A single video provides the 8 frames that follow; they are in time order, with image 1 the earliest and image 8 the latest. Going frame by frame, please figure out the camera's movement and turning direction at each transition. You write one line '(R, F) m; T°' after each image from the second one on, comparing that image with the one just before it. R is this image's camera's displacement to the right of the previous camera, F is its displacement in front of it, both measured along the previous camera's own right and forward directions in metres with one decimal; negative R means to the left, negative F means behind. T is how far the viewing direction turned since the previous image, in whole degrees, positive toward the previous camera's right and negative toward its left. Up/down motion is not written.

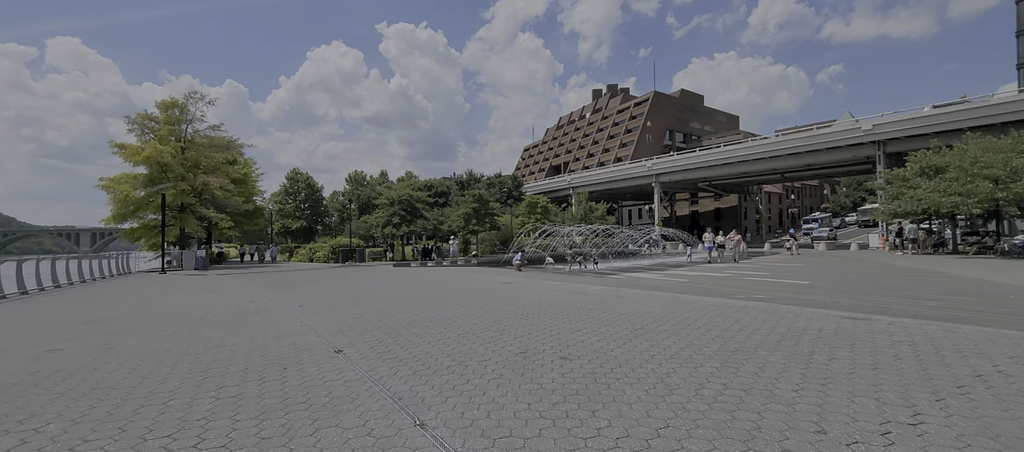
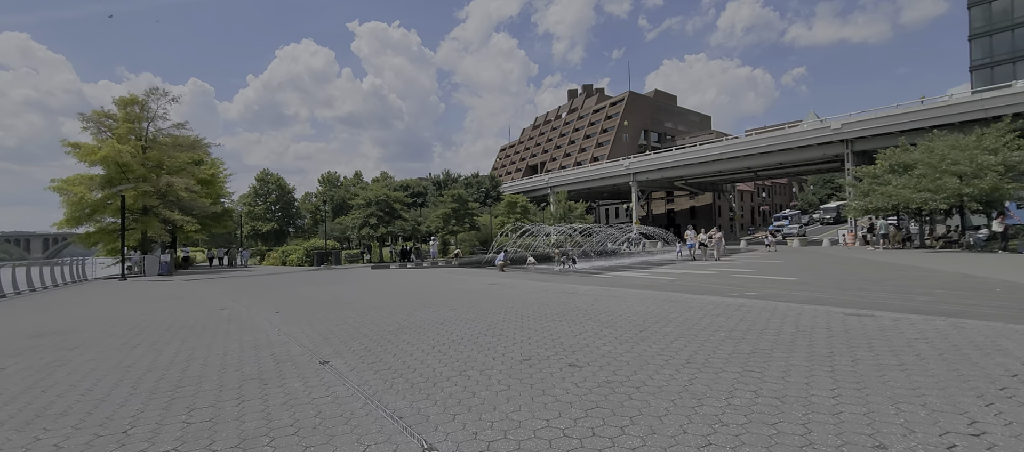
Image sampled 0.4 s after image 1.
(-0.3, +0.4) m; +3°
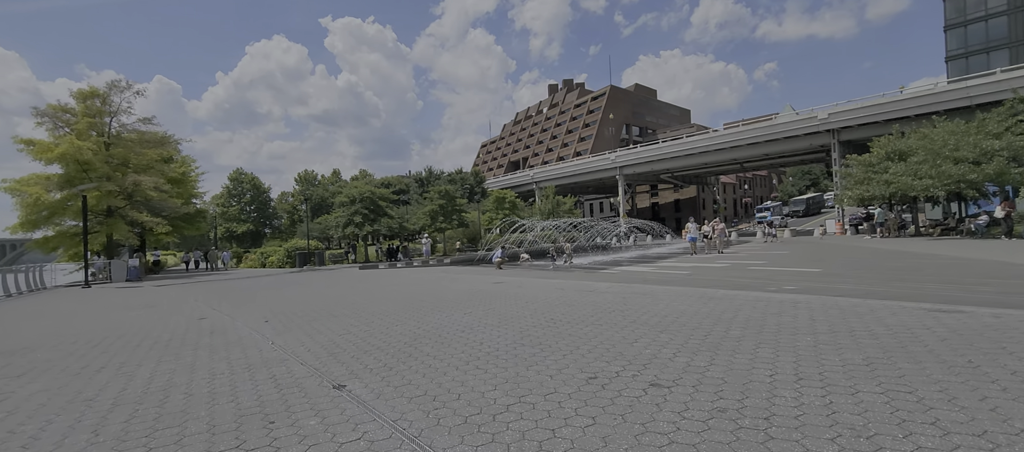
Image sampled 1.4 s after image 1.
(-0.8, +1.1) m; +2°
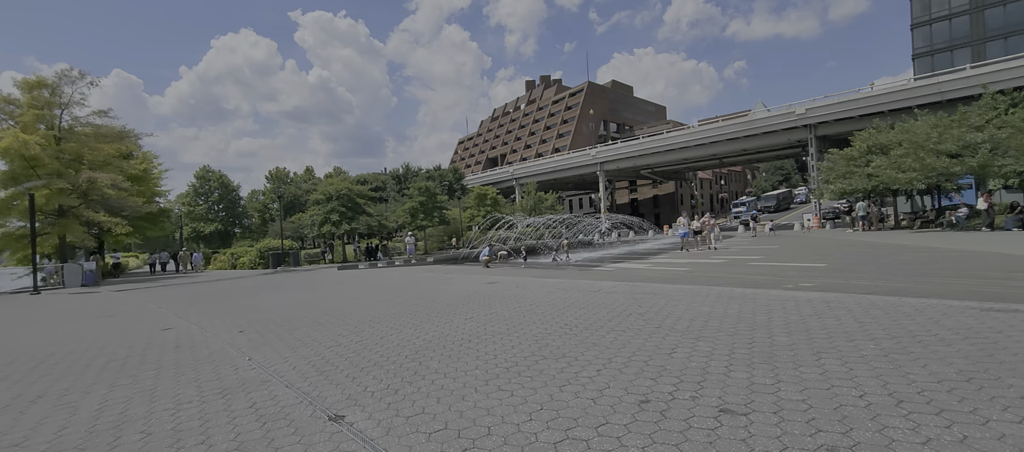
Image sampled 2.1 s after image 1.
(-0.5, +0.8) m; +3°
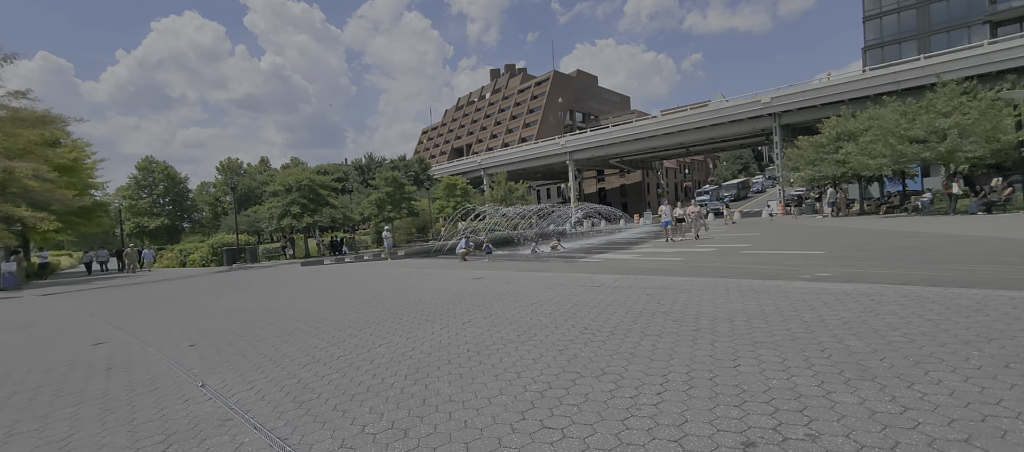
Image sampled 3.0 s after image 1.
(-0.6, +1.1) m; +4°
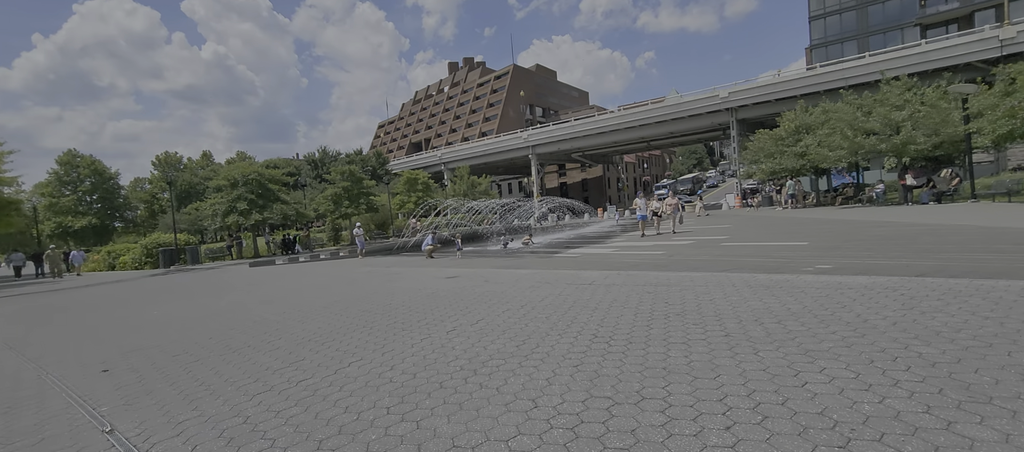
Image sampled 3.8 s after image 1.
(-0.4, +1.0) m; +5°
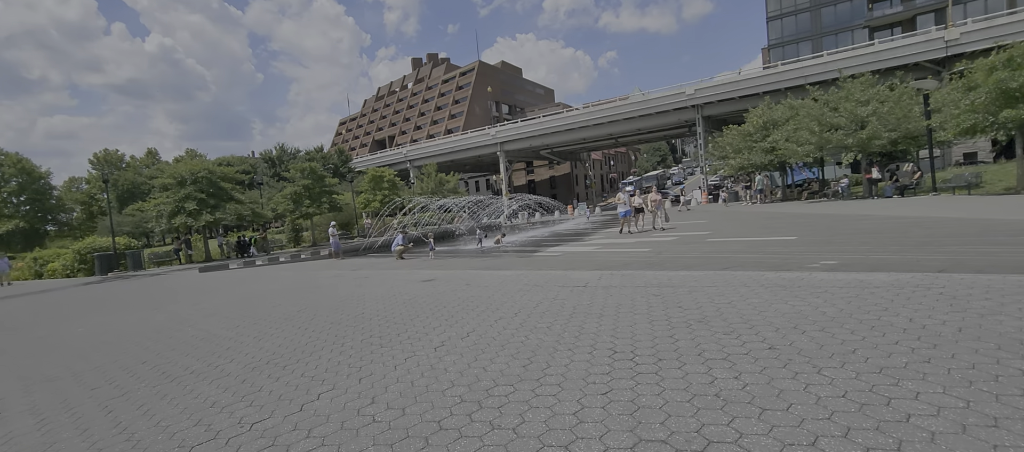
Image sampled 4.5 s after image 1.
(-0.4, +0.9) m; +4°
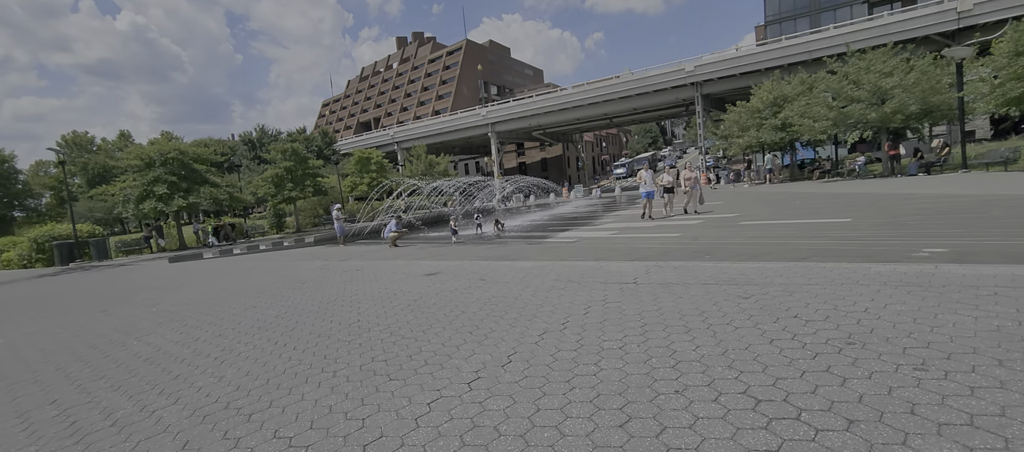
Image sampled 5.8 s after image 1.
(-0.6, +1.7) m; +2°
